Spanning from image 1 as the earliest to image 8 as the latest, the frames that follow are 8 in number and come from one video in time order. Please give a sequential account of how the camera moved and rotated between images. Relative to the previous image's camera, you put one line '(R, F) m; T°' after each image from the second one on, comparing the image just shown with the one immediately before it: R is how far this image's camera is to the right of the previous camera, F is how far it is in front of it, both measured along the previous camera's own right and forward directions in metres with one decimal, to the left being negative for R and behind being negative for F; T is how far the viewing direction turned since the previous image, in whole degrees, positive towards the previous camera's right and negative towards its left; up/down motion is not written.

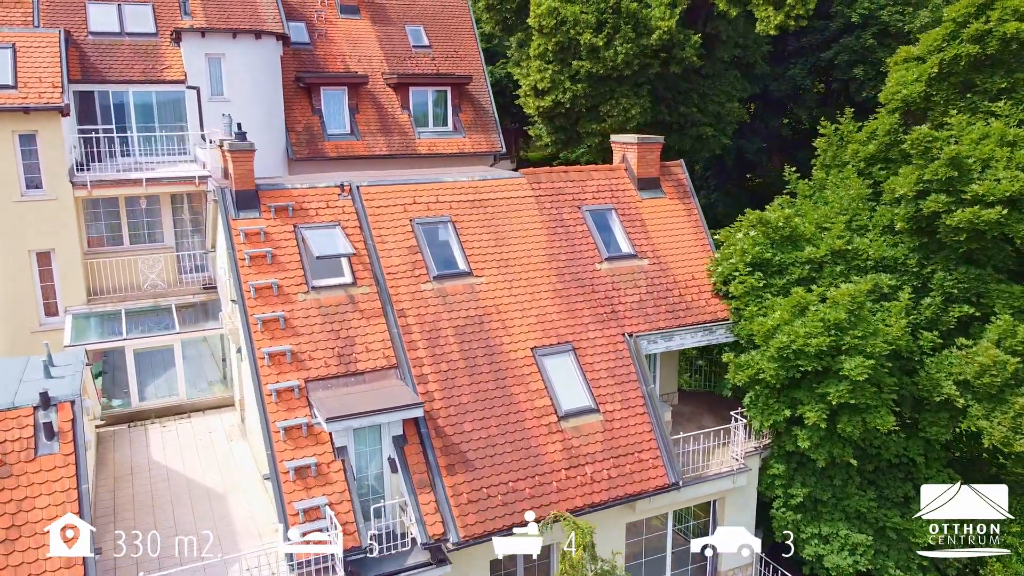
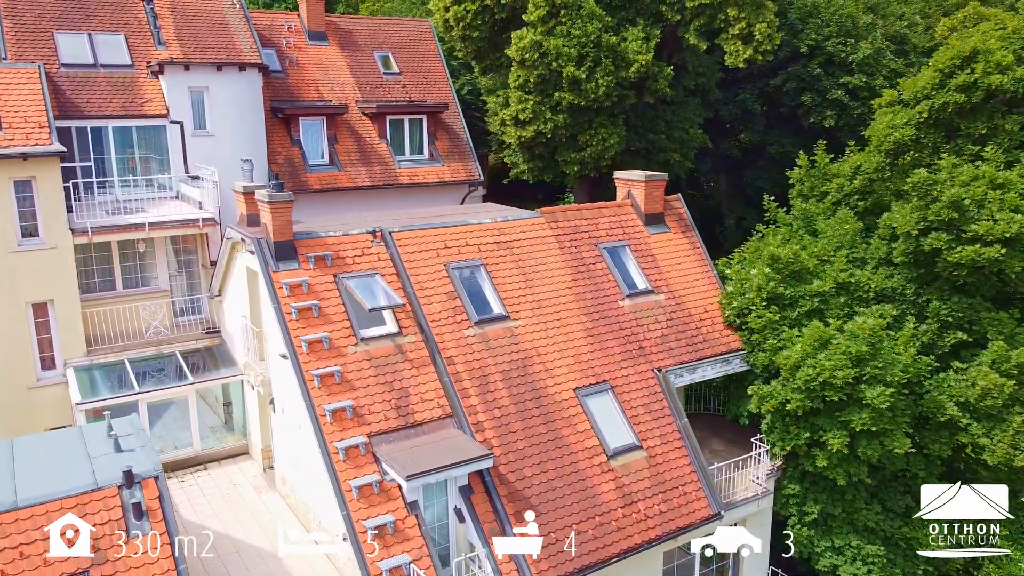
(-2.4, -0.1) m; +7°
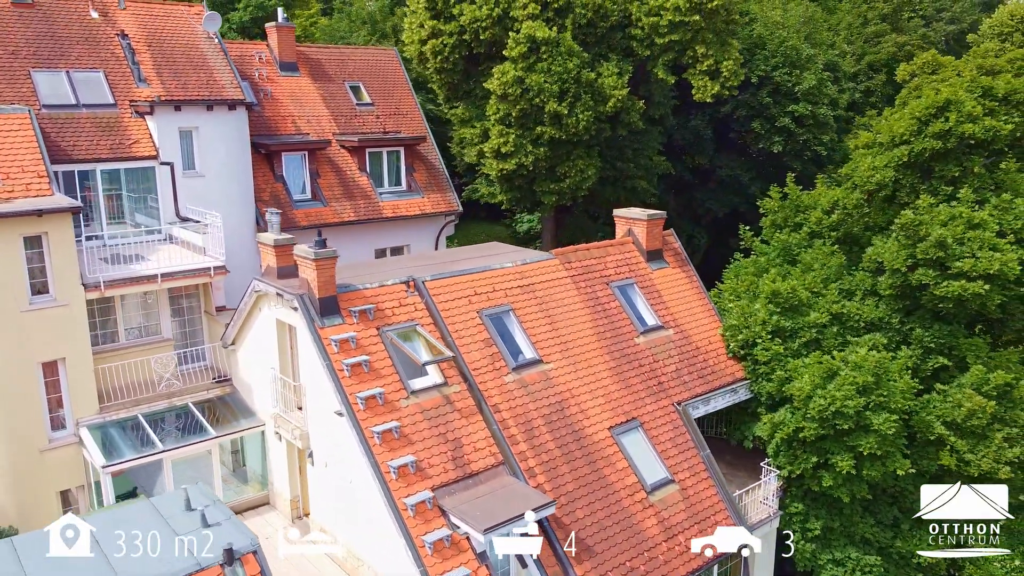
(-2.3, -0.3) m; +7°
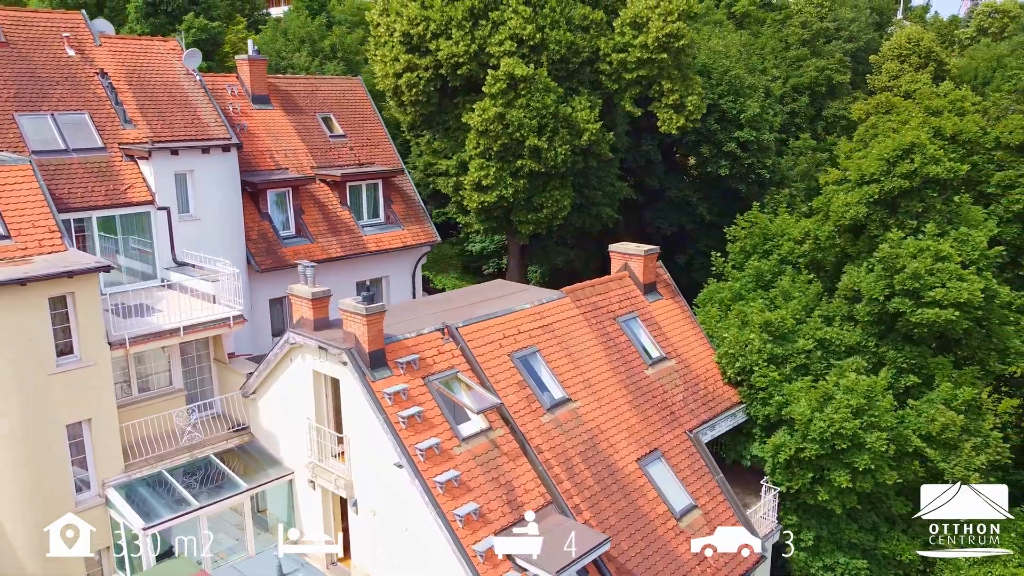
(-2.5, -0.5) m; +7°
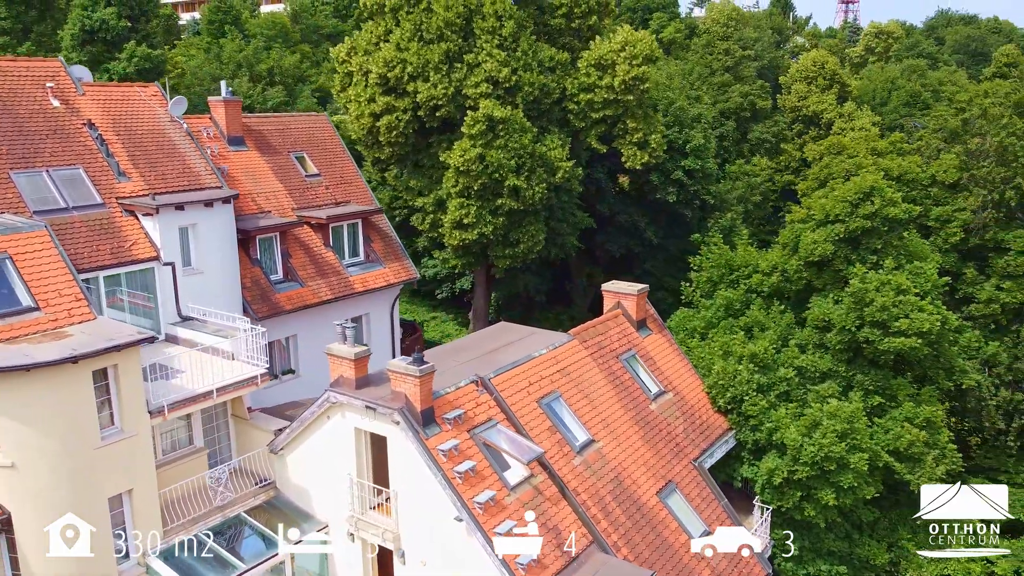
(-2.6, -0.7) m; +7°
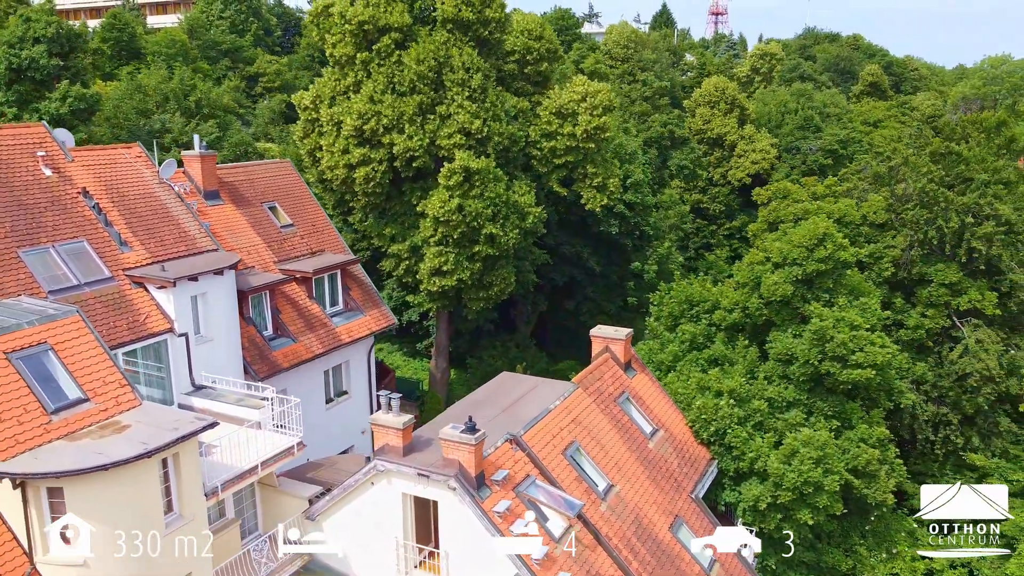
(-3.0, -0.9) m; +8°
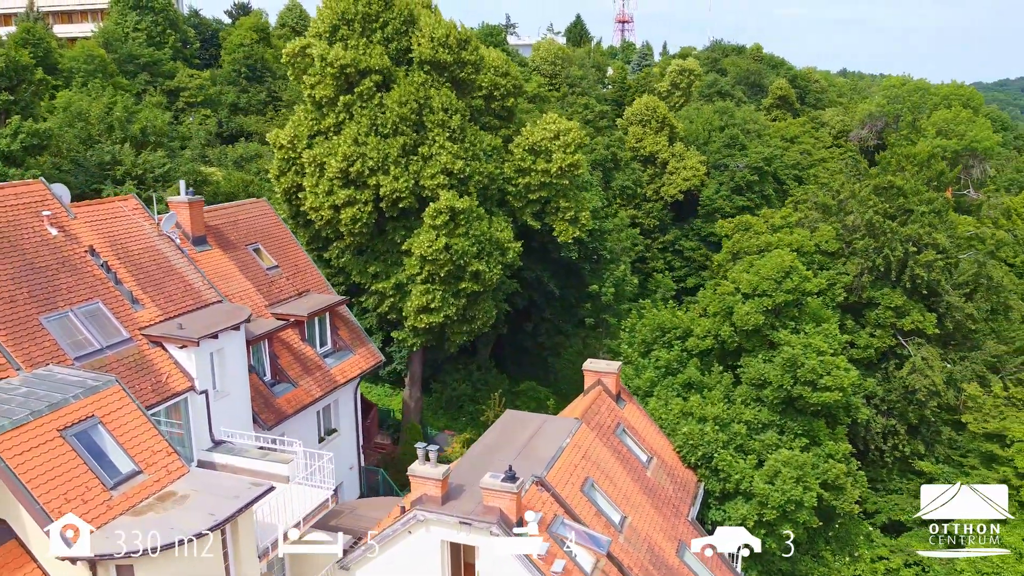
(-2.5, -0.8) m; +6°
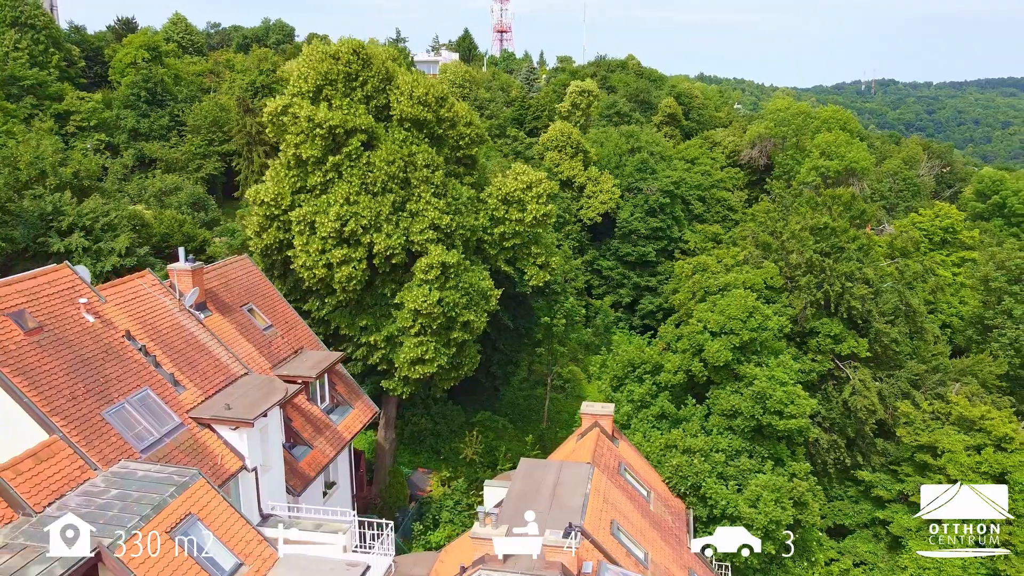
(-3.8, -1.1) m; +9°
